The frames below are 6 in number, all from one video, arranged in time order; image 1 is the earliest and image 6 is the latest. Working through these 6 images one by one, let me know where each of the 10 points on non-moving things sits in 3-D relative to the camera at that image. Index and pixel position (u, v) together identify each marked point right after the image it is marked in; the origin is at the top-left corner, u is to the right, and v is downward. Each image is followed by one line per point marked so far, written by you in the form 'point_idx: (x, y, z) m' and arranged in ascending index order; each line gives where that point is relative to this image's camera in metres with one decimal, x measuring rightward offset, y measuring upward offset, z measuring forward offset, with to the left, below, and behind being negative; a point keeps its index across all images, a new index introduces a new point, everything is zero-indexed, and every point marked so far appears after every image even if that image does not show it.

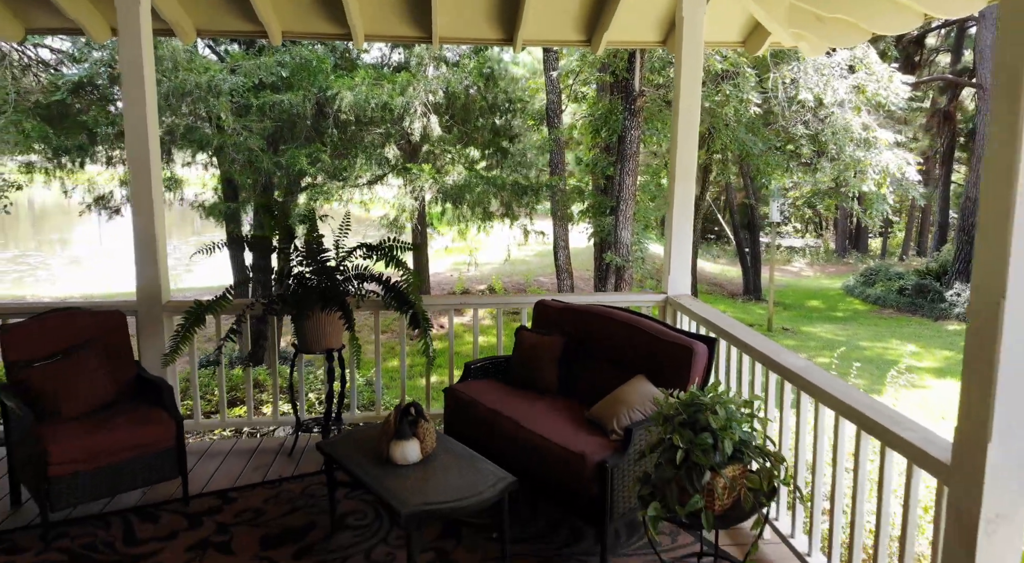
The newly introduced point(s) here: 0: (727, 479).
0: (+0.7, -0.7, +2.3) m
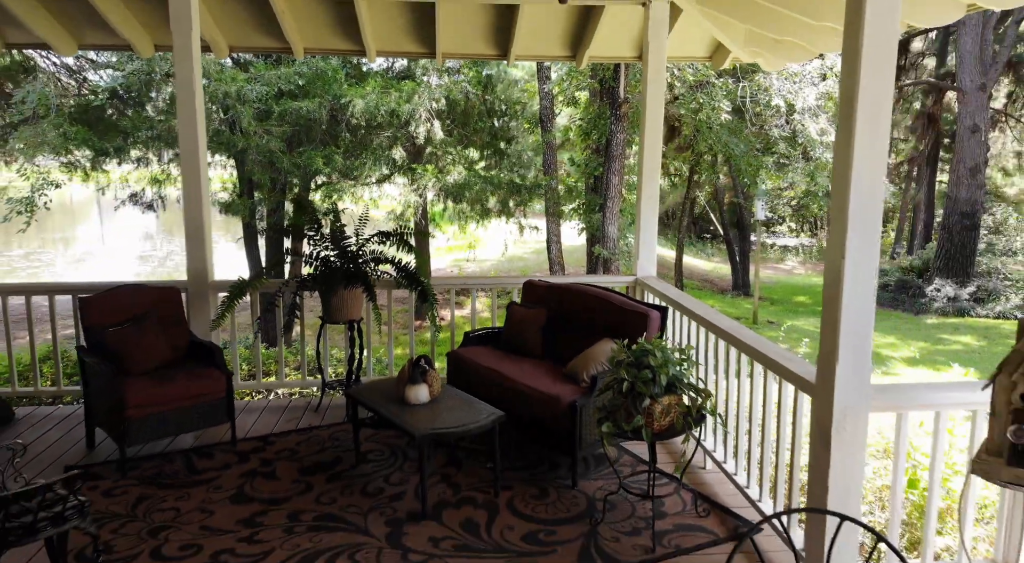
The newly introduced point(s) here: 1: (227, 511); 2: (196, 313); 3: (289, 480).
0: (+0.7, -0.5, +3.0) m
1: (-1.4, -1.1, +3.5) m
2: (-2.1, -0.2, +4.8) m
3: (-1.2, -1.0, +3.7) m
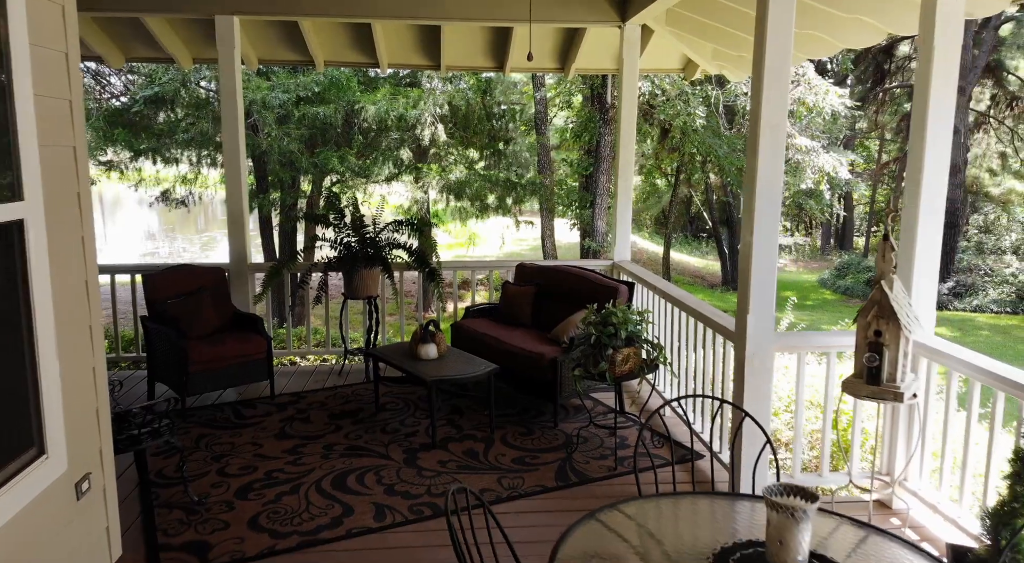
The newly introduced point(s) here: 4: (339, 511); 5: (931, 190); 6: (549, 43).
0: (+0.6, -0.4, +3.8) m
1: (-1.4, -1.0, +4.3) m
2: (-2.2, -0.1, +5.6) m
3: (-1.2, -0.9, +4.5) m
4: (-0.8, -1.1, +3.5) m
5: (+2.0, +0.4, +3.3) m
6: (+0.3, +2.2, +6.5) m
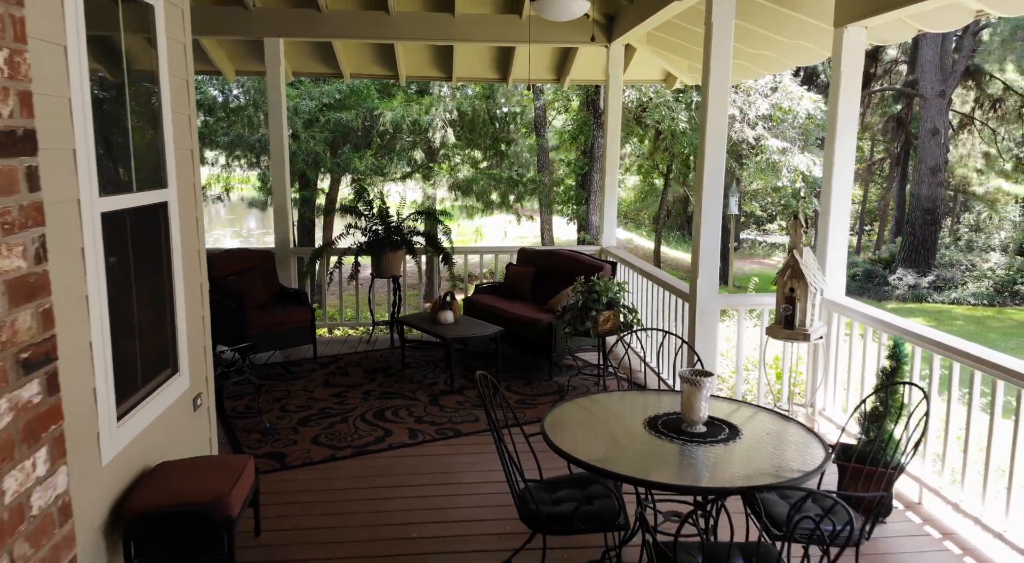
0: (+0.6, -0.2, +4.8) m
1: (-1.4, -0.8, +5.2) m
2: (-2.1, +0.1, +6.5) m
3: (-1.2, -0.7, +5.5) m
4: (-0.8, -0.9, +4.5) m
5: (+2.0, +0.6, +4.3) m
6: (+0.4, +2.4, +7.5) m
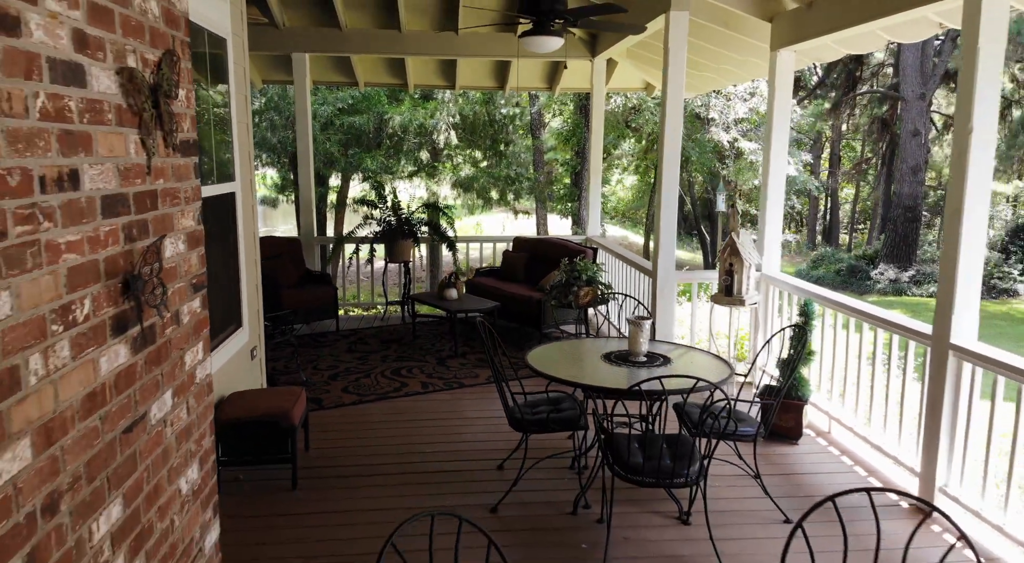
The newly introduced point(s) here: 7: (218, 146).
0: (+0.6, -0.1, +5.7) m
1: (-1.4, -0.6, +6.2) m
2: (-2.2, +0.3, +7.5) m
3: (-1.2, -0.6, +6.4) m
4: (-0.9, -0.8, +5.4) m
5: (+1.9, +0.7, +5.2) m
6: (+0.3, +2.5, +8.4) m
7: (-1.7, +0.8, +4.1) m
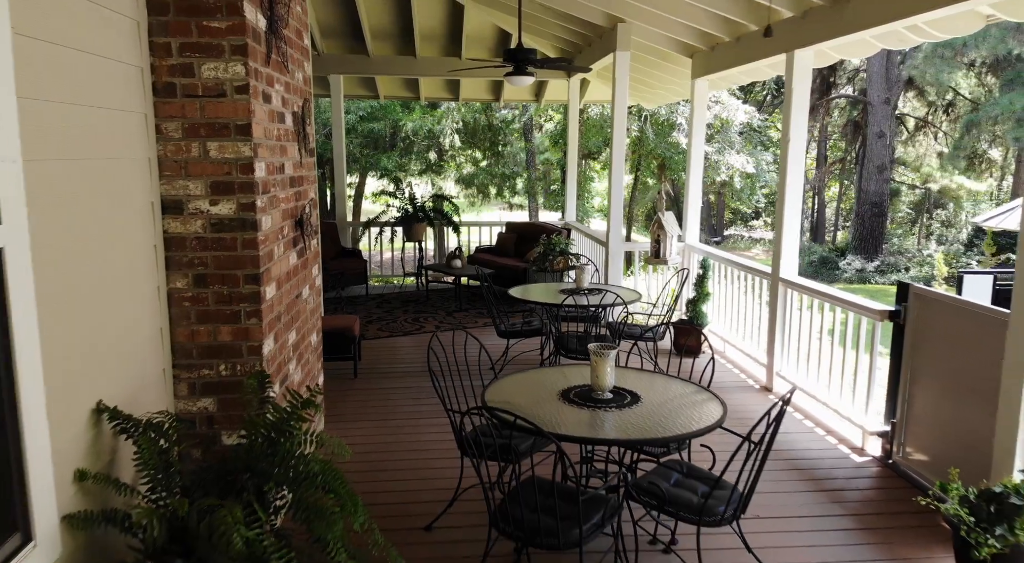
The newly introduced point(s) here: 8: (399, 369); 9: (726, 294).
0: (+0.5, +0.3, +7.6) m
1: (-1.5, -0.3, +8.1) m
2: (-2.3, +0.6, +9.4) m
3: (-1.3, -0.2, +8.3) m
4: (-1.0, -0.4, +7.3) m
5: (+1.8, +1.1, +7.1) m
6: (+0.2, +2.8, +10.3) m
7: (-1.8, +1.1, +6.0) m
8: (-0.9, -0.7, +5.9) m
9: (+2.0, -0.1, +6.5) m
